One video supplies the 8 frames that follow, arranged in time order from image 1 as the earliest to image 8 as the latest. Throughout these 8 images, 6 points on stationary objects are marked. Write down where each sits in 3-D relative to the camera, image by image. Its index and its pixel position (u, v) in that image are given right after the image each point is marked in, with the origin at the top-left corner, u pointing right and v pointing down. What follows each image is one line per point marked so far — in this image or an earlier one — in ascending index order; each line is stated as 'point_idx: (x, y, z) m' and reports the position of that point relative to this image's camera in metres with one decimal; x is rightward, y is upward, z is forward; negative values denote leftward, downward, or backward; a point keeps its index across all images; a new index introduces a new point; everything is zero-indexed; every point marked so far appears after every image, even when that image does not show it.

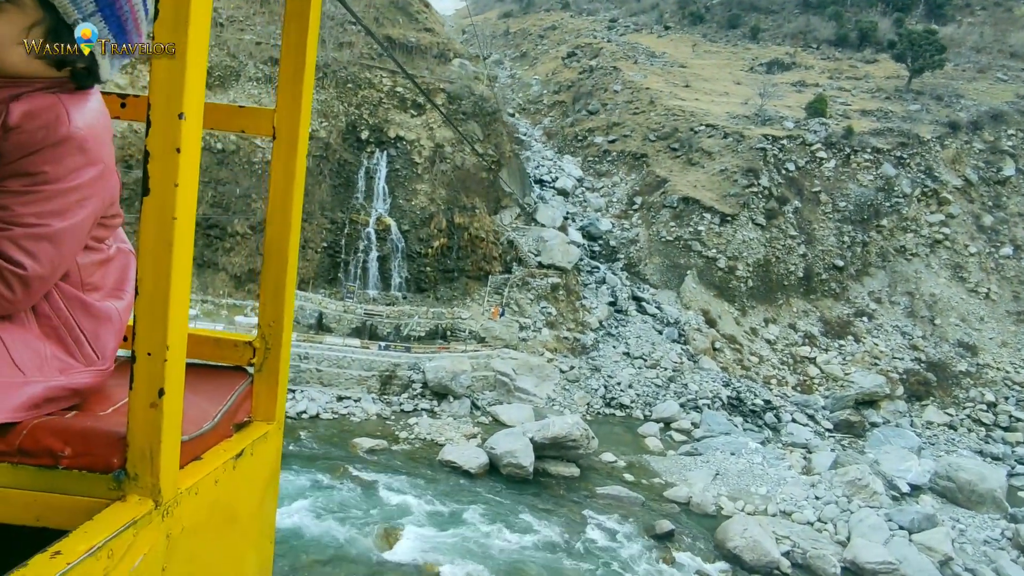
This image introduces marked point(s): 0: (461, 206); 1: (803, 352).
0: (-1.4, +2.3, +18.6) m
1: (+8.0, -1.8, +18.6) m
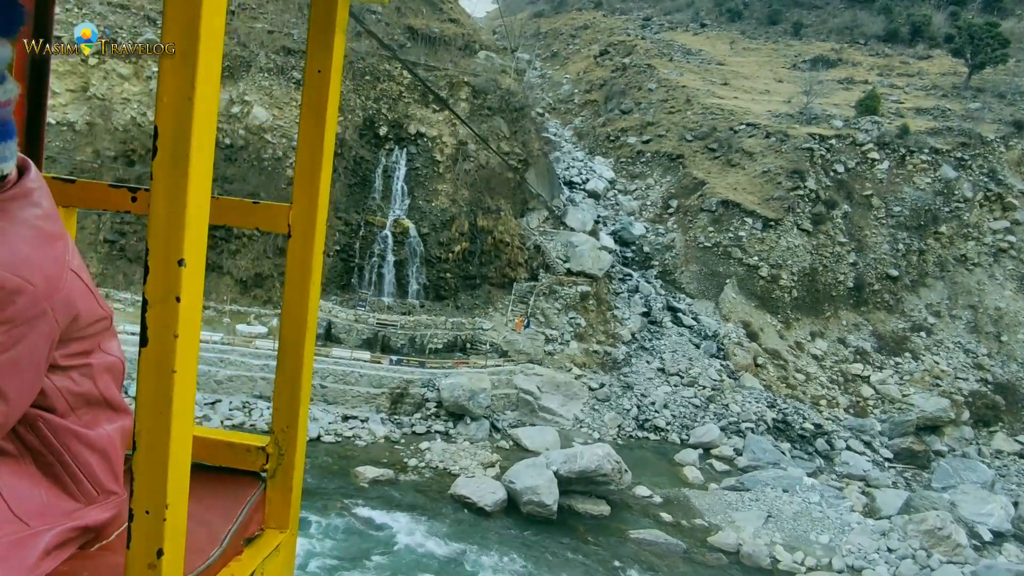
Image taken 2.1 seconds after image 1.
0: (-0.7, +2.1, +17.4) m
1: (+8.6, -2.1, +17.0) m
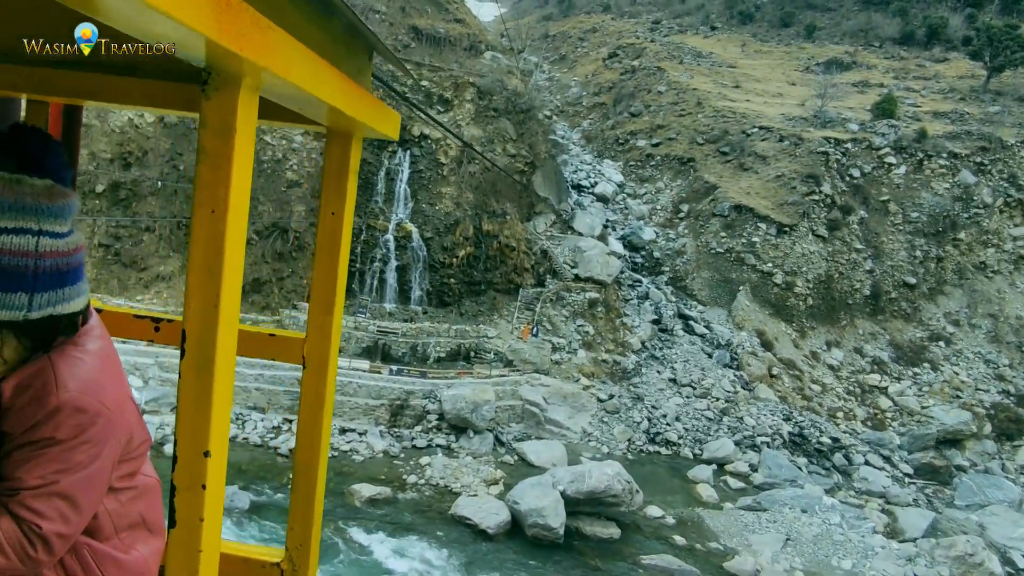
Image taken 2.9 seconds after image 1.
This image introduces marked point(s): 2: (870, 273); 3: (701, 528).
0: (-0.6, +1.9, +17.0) m
1: (+8.7, -2.3, +16.5) m
2: (+10.1, +0.4, +19.2) m
3: (+2.6, -3.3, +9.3) m
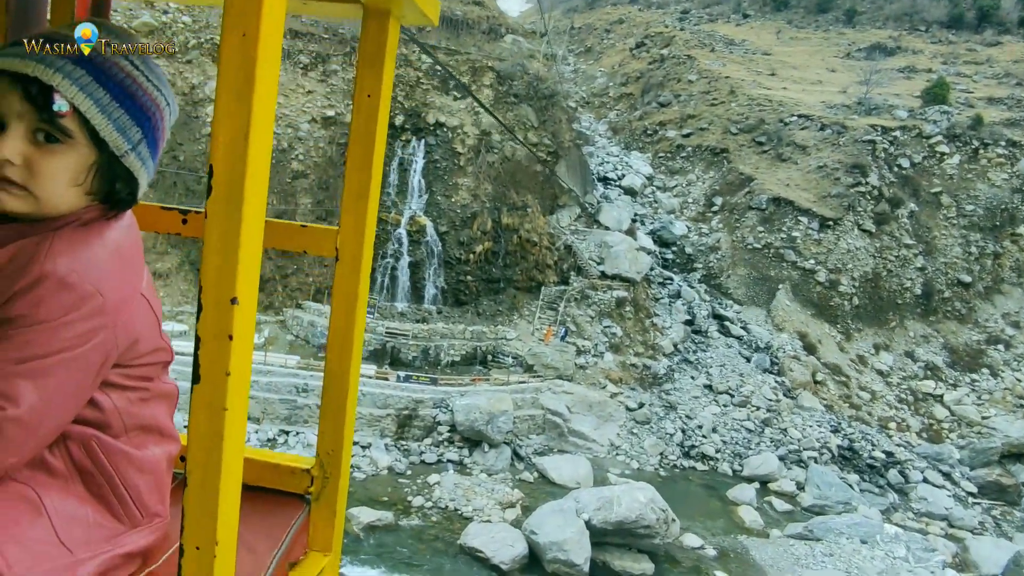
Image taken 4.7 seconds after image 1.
0: (-0.1, +2.0, +15.9) m
1: (+9.2, -2.2, +15.1) m
2: (+10.7, +0.5, +17.7) m
3: (+2.8, -3.3, +8.2) m
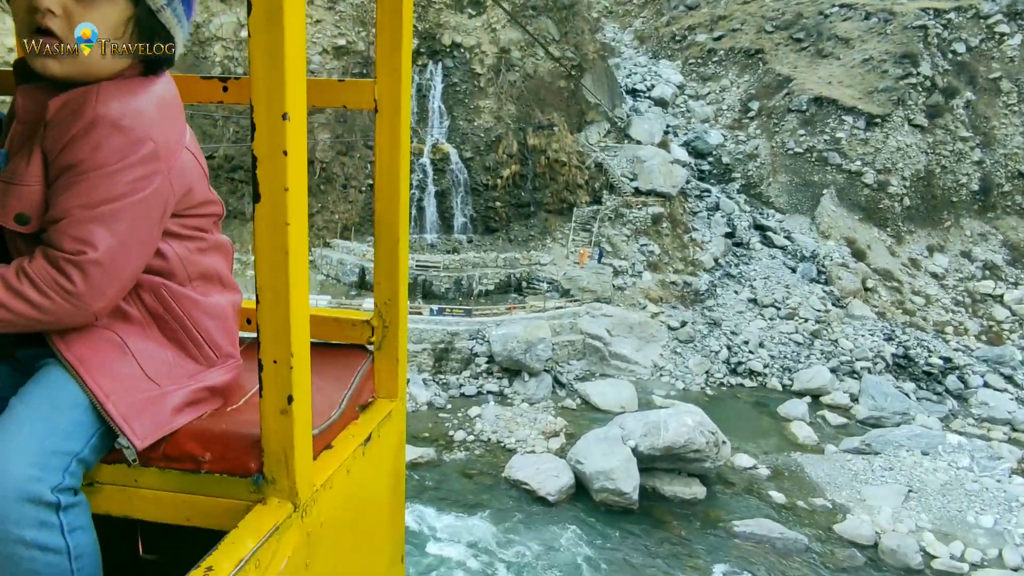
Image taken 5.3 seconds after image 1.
0: (+0.5, +3.7, +15.2) m
1: (+10.0, 0.0, +14.3) m
2: (+11.4, +3.0, +16.6) m
3: (+3.4, -2.2, +7.9) m
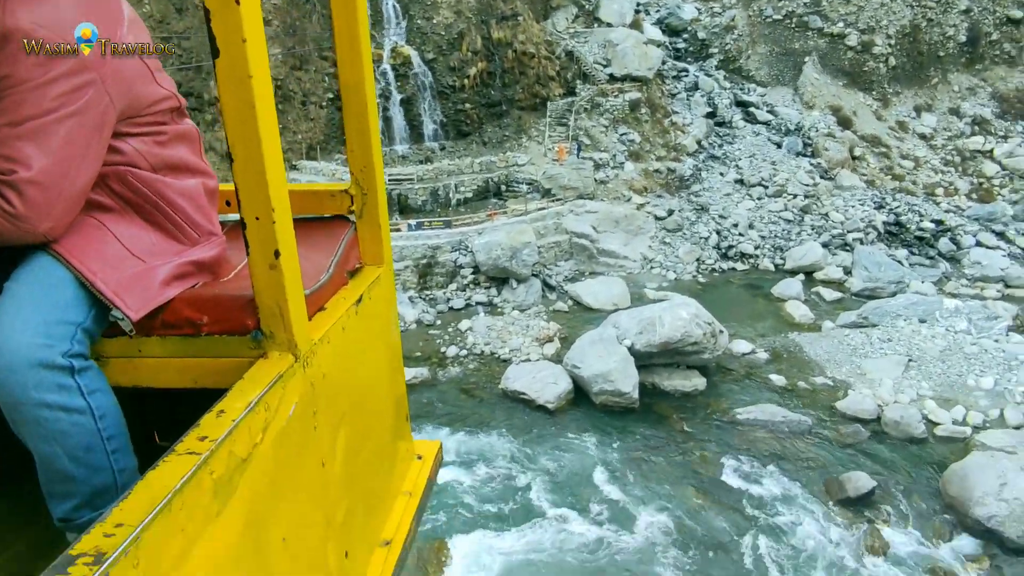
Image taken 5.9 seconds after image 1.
0: (-0.3, +5.7, +14.2) m
1: (+9.5, +2.9, +14.0) m
2: (+10.6, +6.4, +15.8) m
3: (+3.3, -0.8, +7.8) m
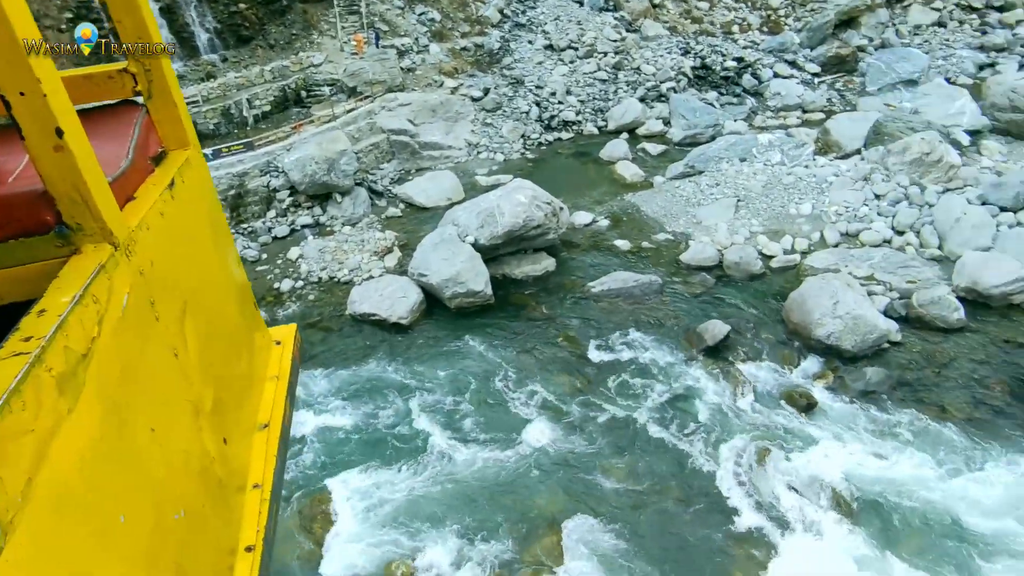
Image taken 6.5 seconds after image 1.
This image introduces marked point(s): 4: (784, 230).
0: (-4.7, +7.1, +12.1) m
1: (+5.2, +6.6, +14.4) m
2: (+5.1, +10.4, +15.7) m
3: (+1.5, +0.8, +7.8) m
4: (+2.9, +0.6, +7.2) m
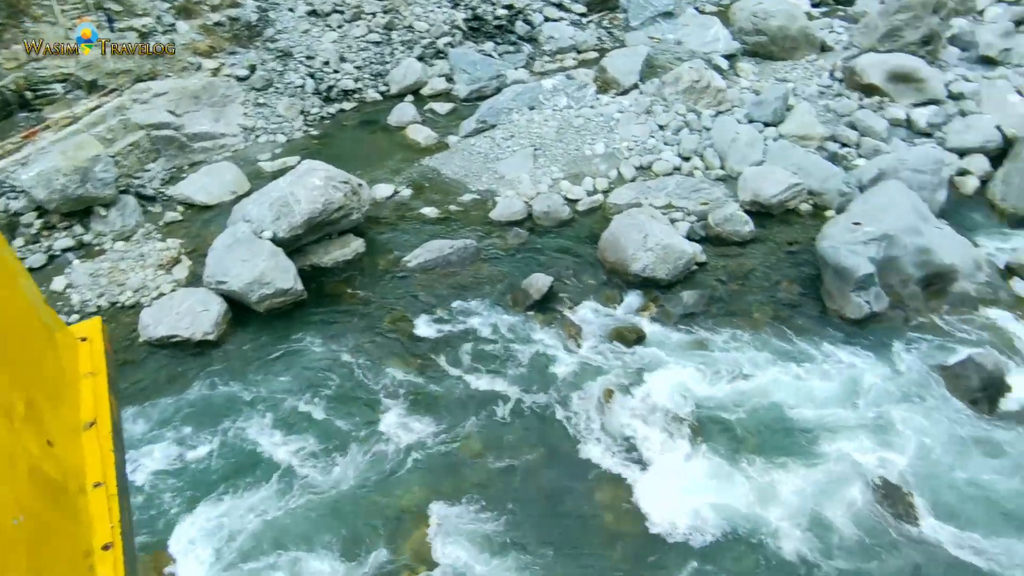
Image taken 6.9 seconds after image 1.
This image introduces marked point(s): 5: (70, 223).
0: (-8.9, +6.3, +9.6) m
1: (0.0, +7.8, +14.4) m
2: (-1.1, +11.5, +15.4) m
3: (-0.8, +1.2, +7.6) m
4: (+0.8, +1.3, +7.4) m
5: (-4.8, +0.7, +7.4) m
